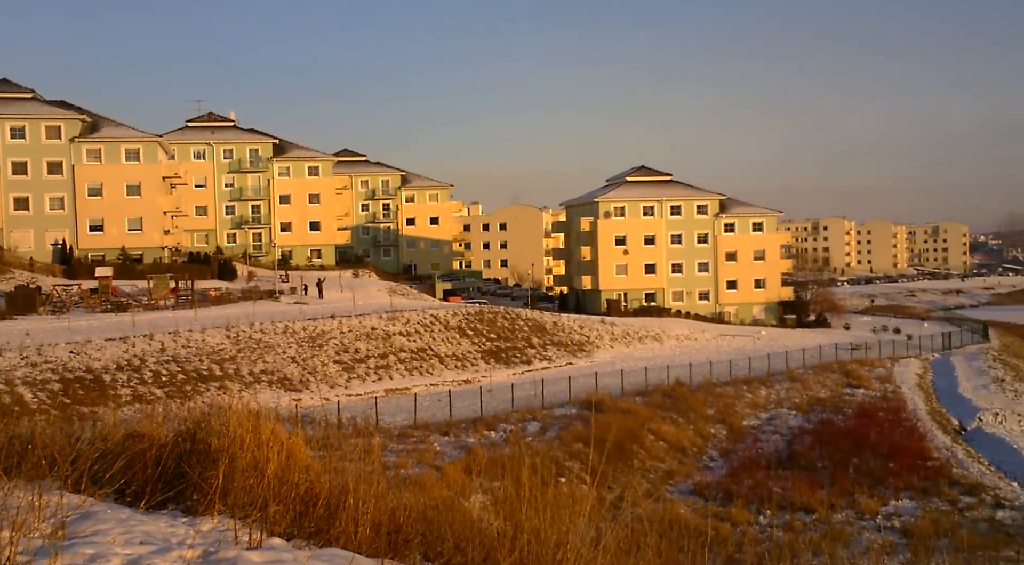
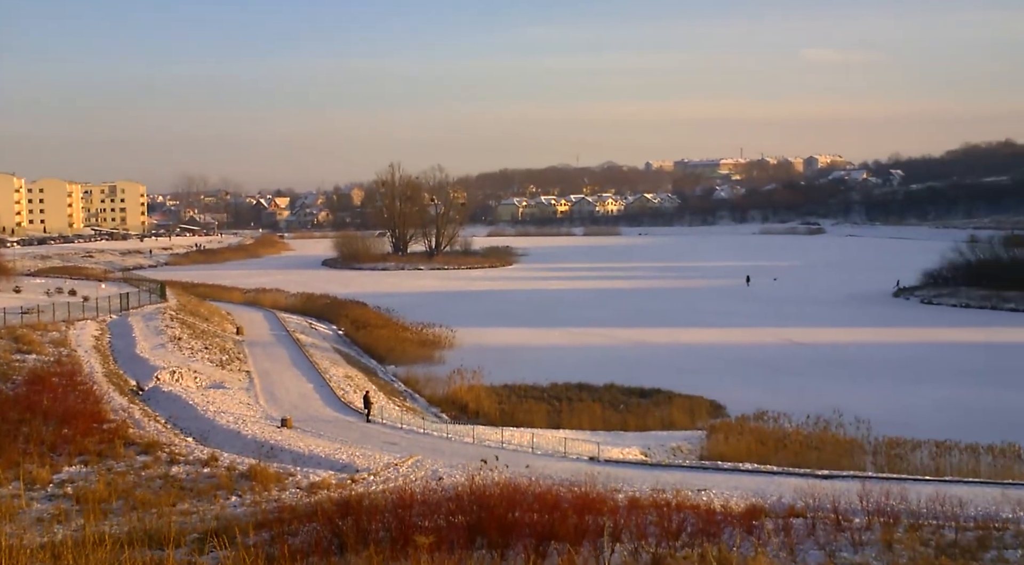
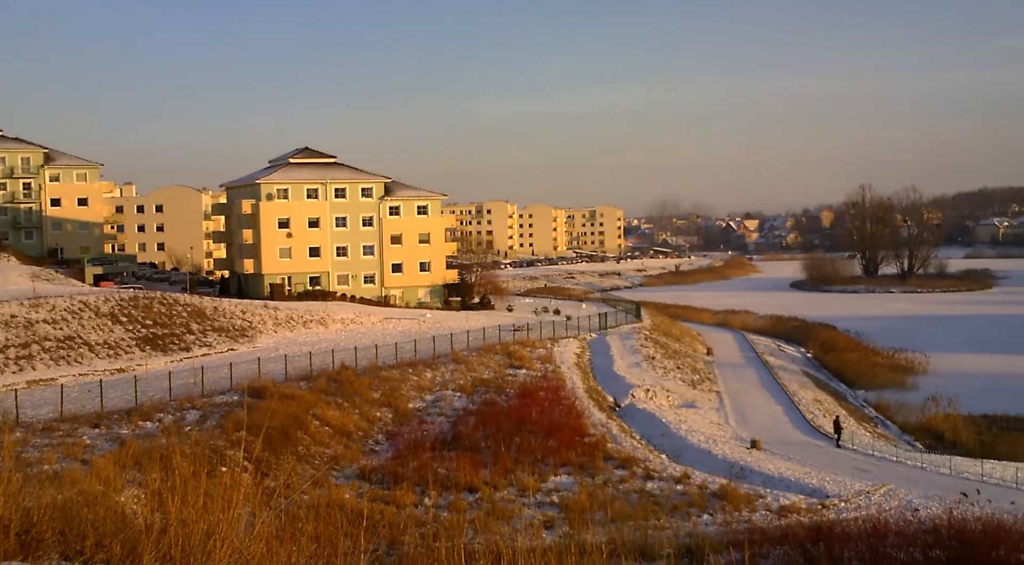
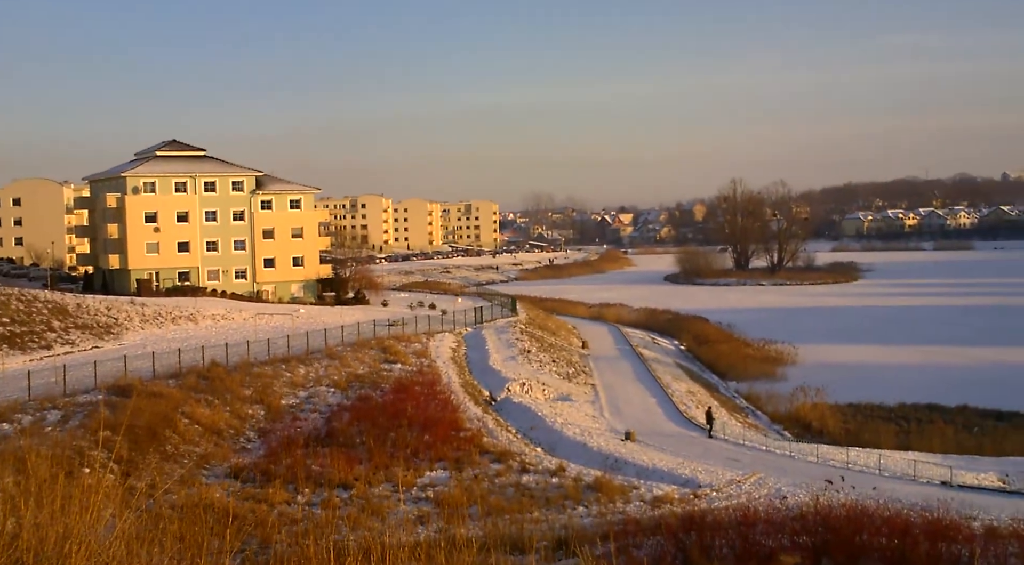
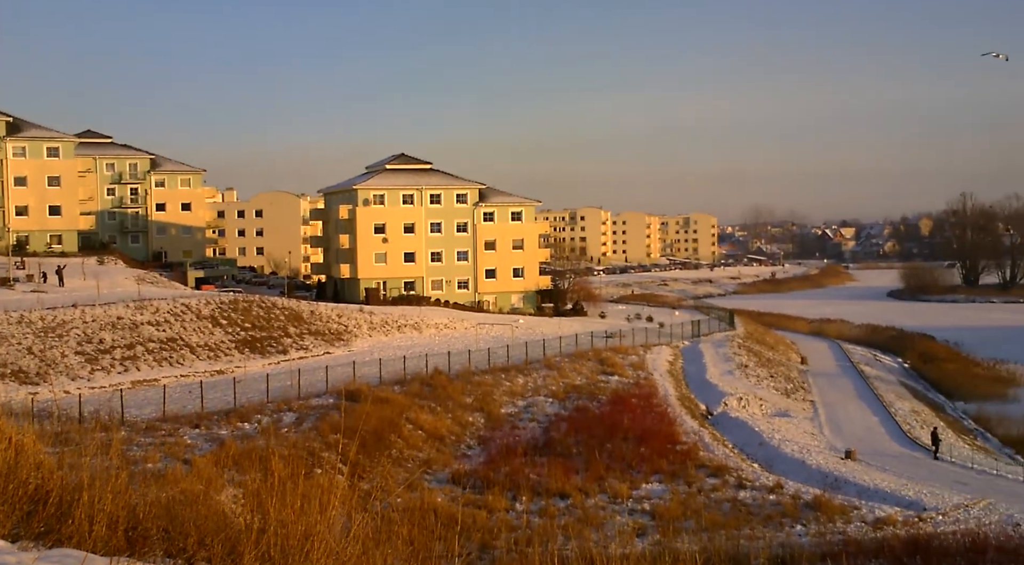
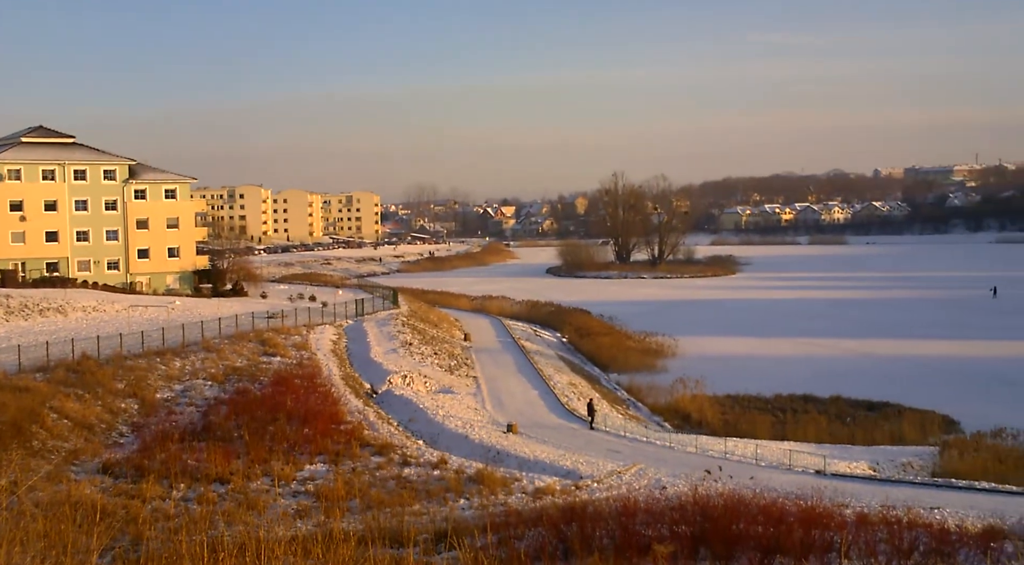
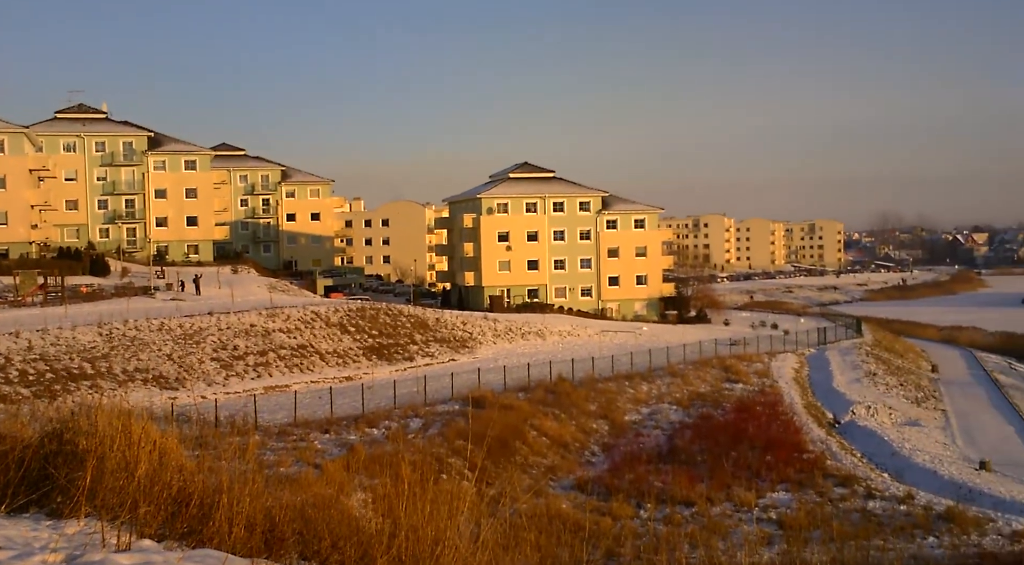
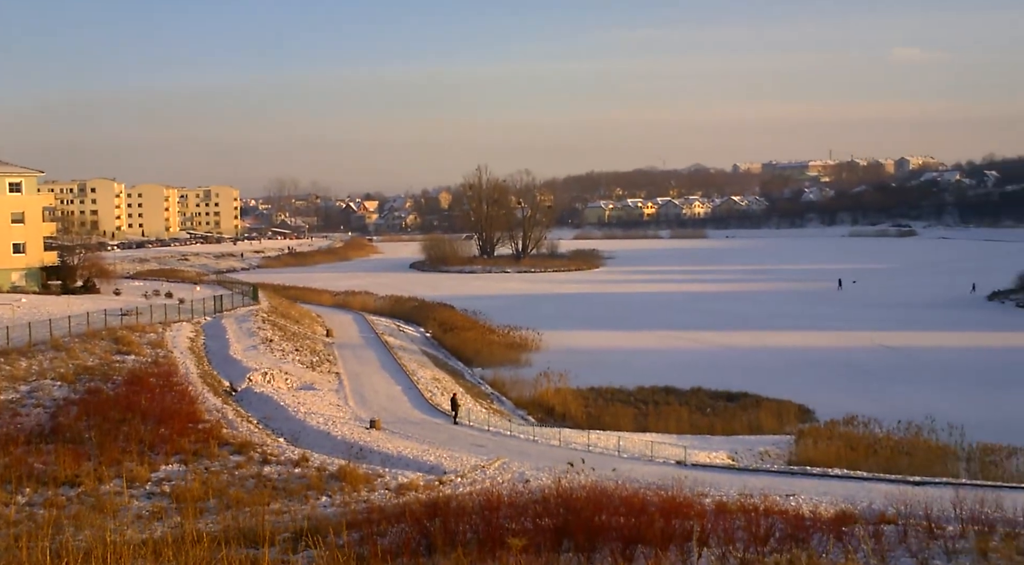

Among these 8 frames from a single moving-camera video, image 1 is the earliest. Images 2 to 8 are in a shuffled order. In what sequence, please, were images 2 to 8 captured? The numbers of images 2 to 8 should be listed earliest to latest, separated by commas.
7, 5, 3, 4, 6, 8, 2
